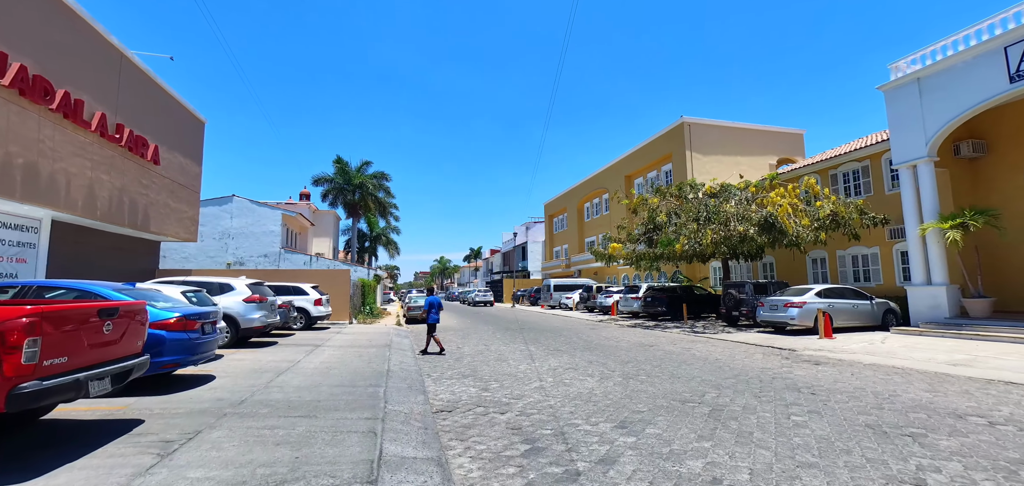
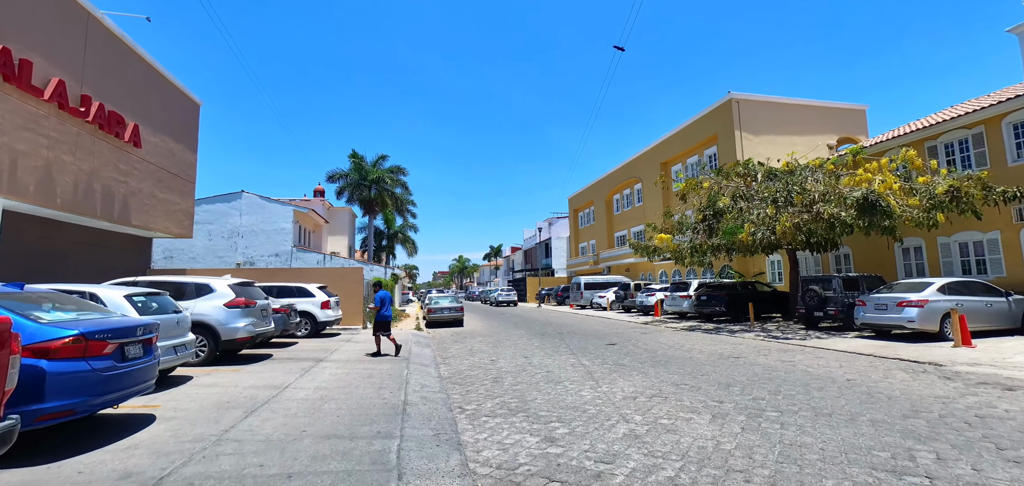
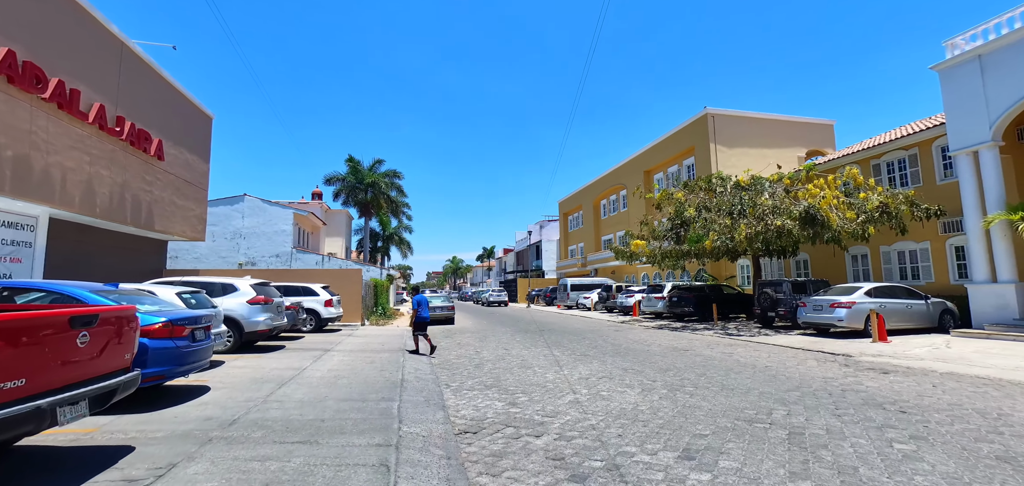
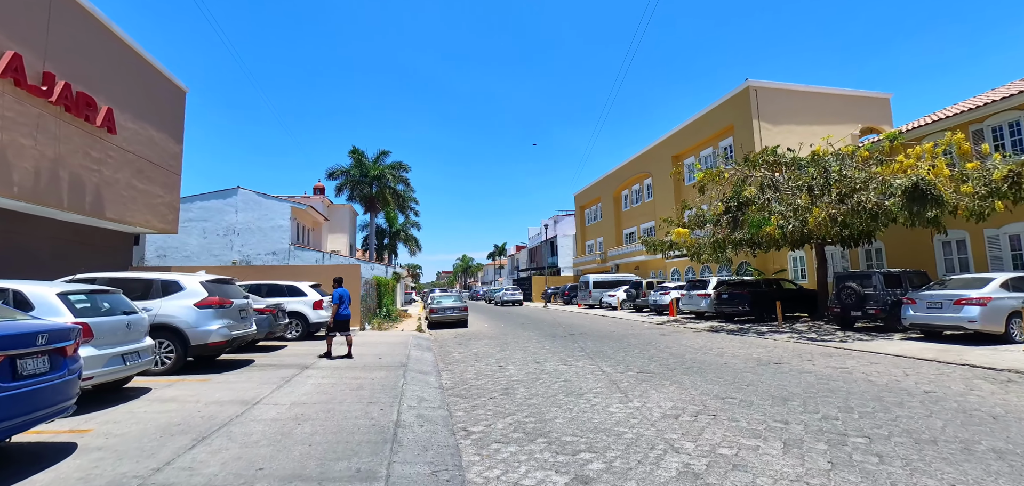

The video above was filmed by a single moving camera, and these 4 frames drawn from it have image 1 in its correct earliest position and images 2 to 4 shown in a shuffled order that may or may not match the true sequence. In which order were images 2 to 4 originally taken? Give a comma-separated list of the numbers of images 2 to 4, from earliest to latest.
3, 2, 4
